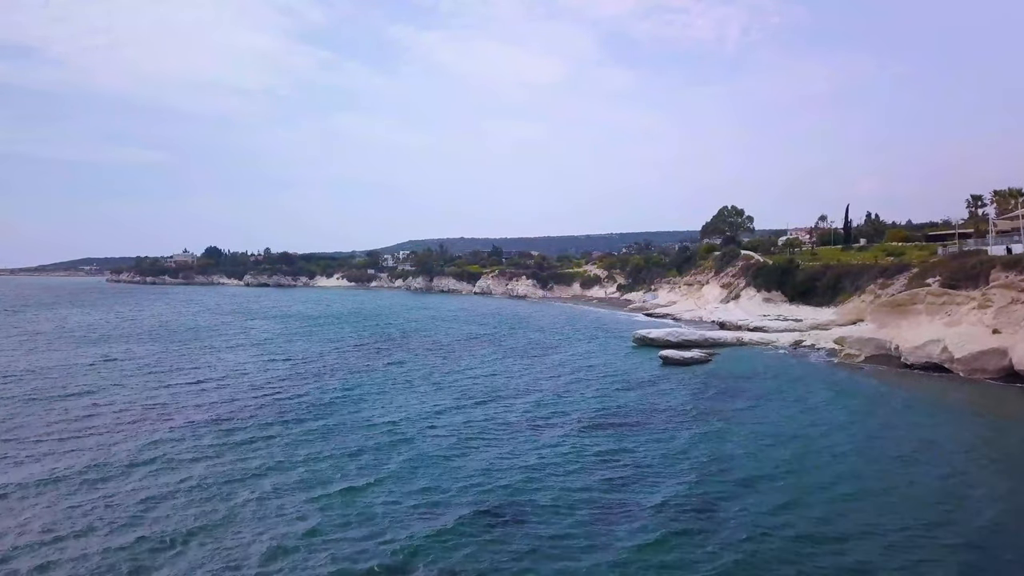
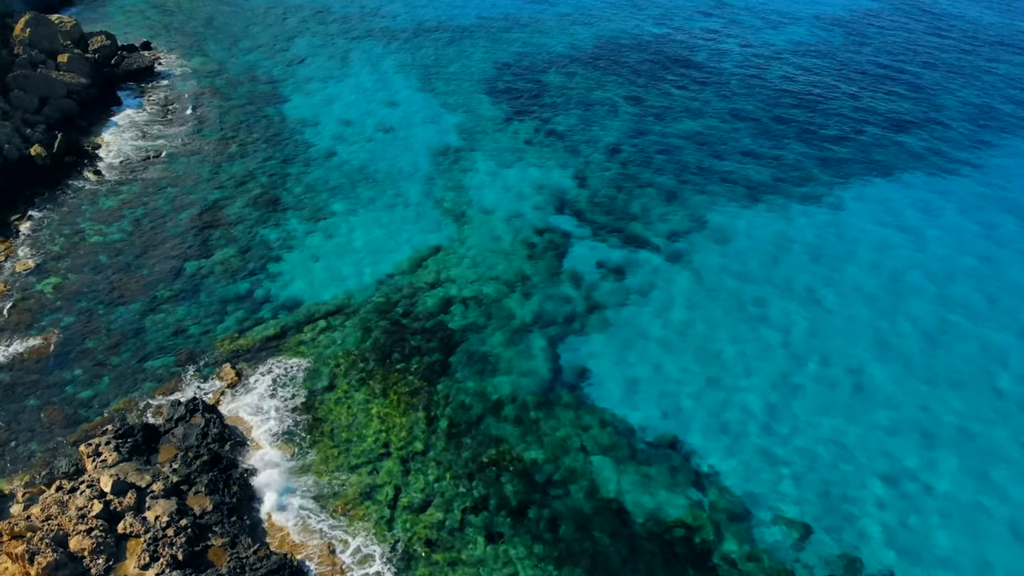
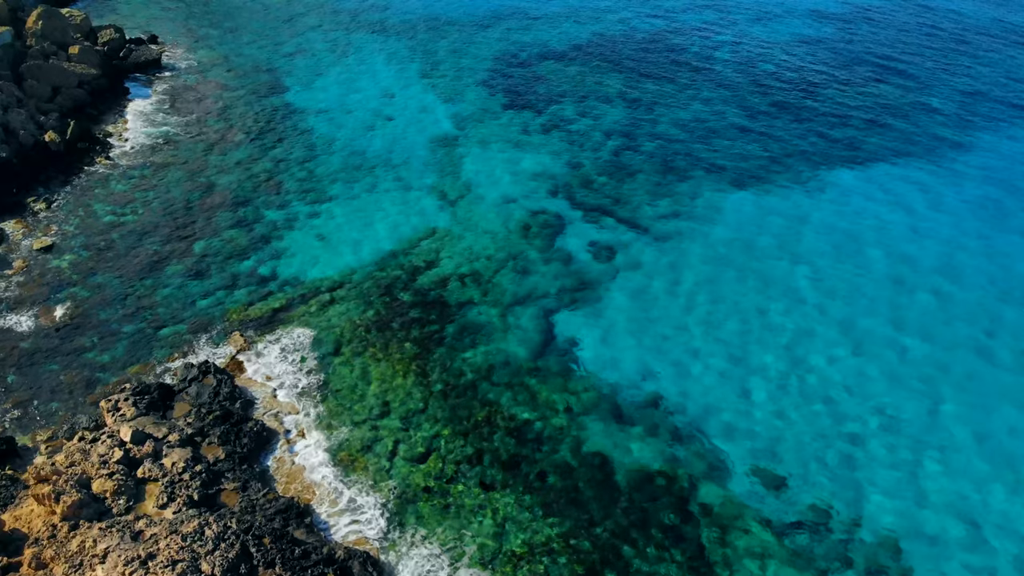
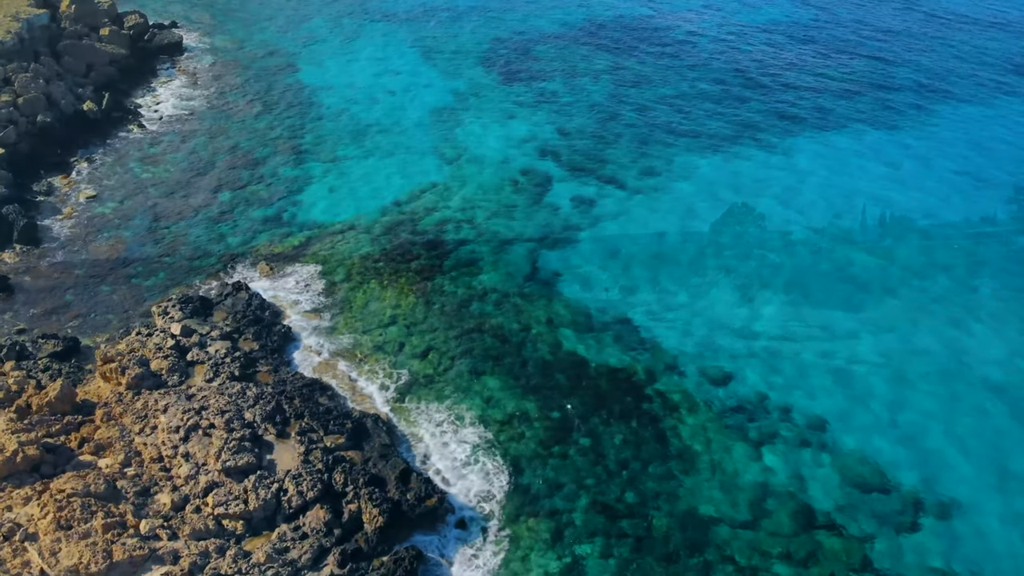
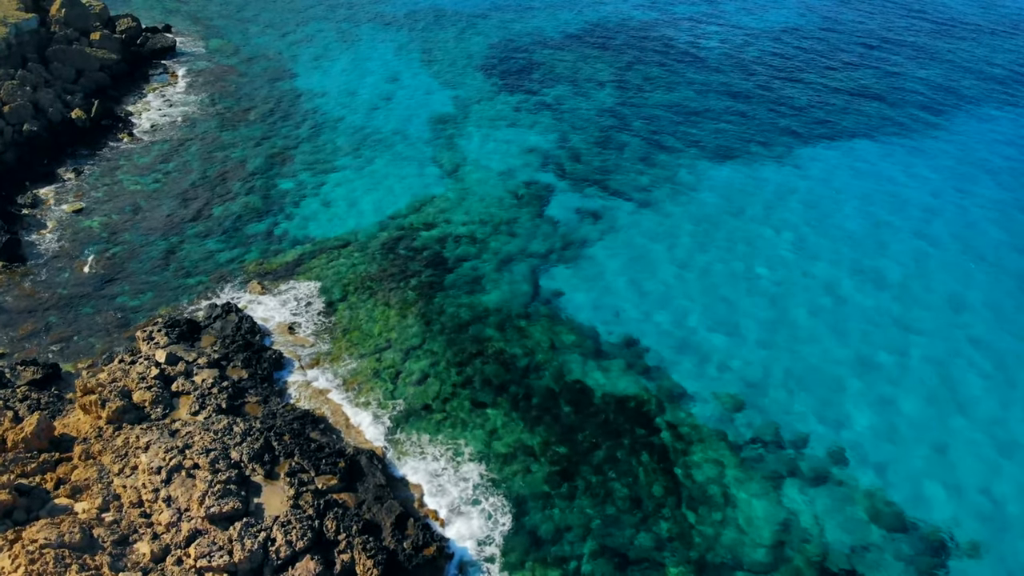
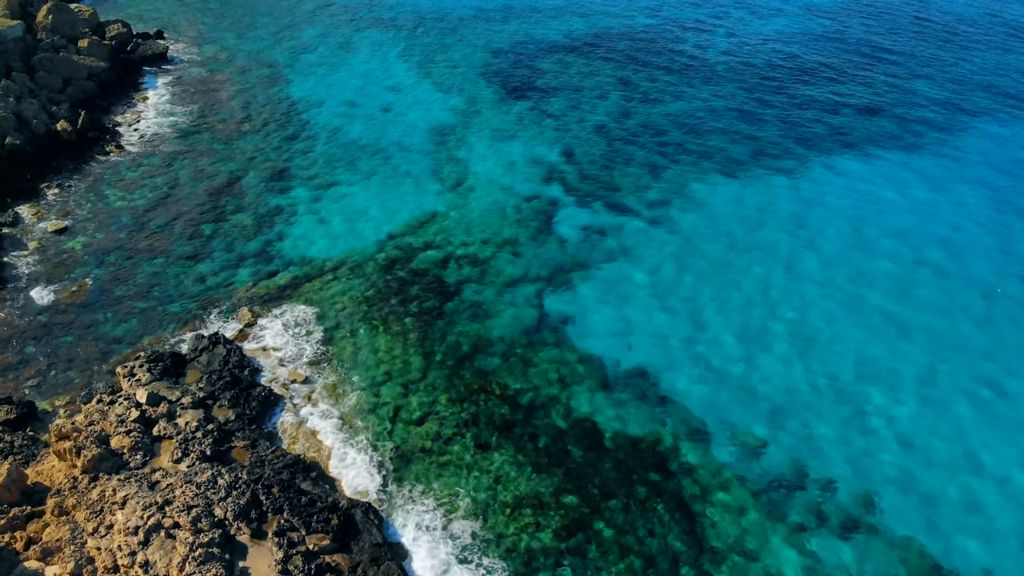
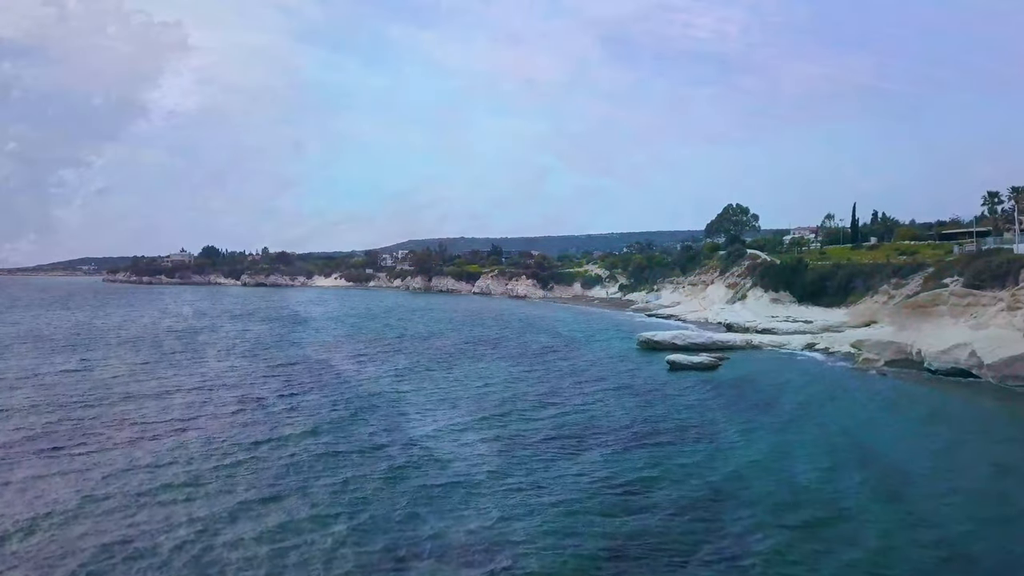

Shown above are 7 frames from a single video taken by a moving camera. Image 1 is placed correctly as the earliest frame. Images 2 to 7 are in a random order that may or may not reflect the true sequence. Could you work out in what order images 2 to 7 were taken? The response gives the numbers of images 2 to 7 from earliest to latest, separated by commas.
7, 4, 5, 6, 3, 2
